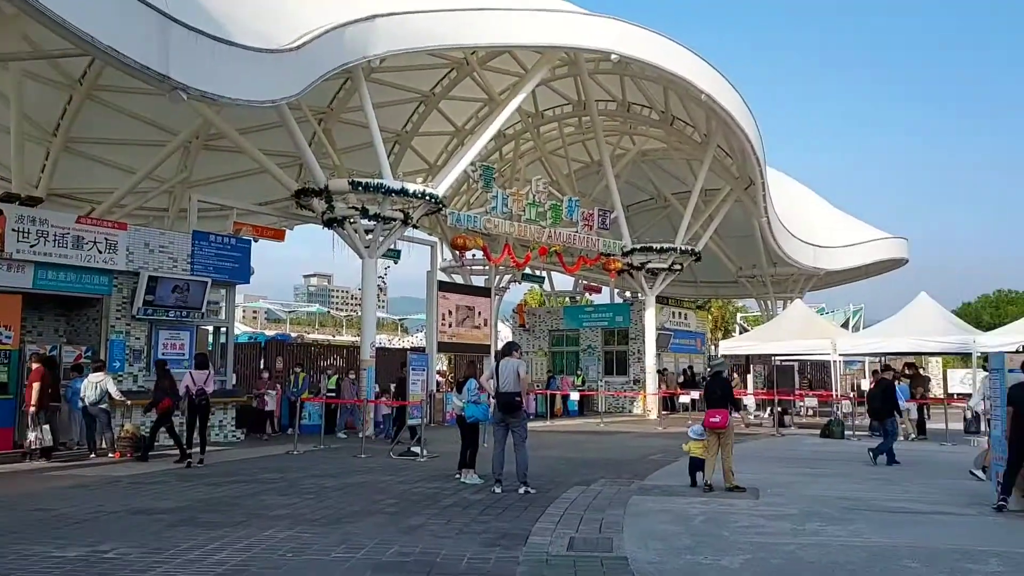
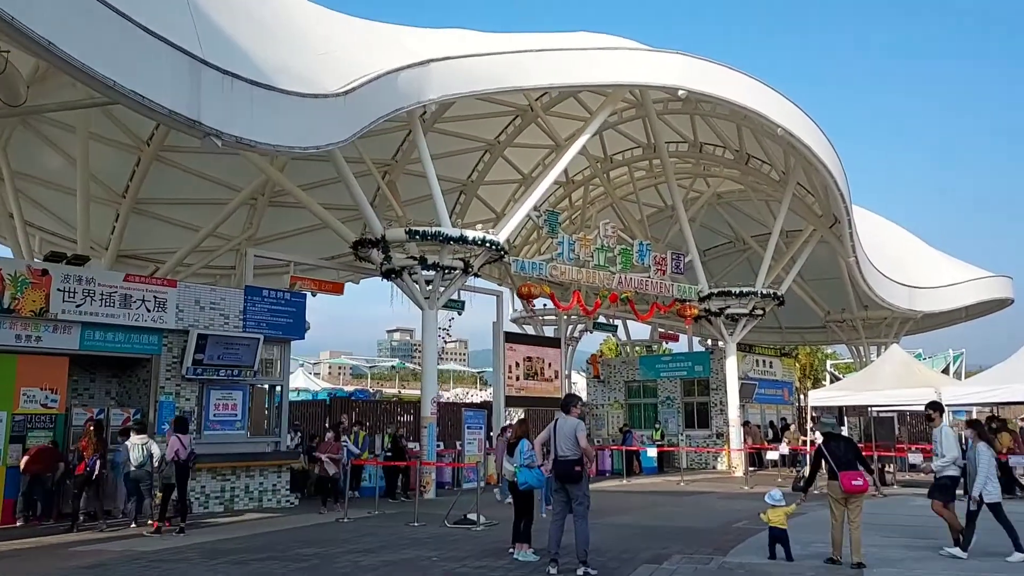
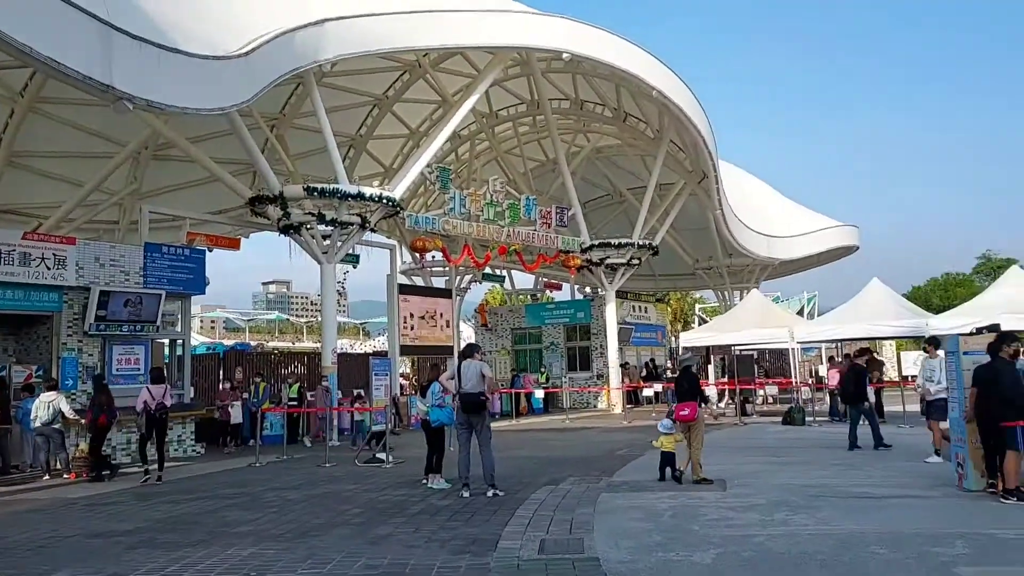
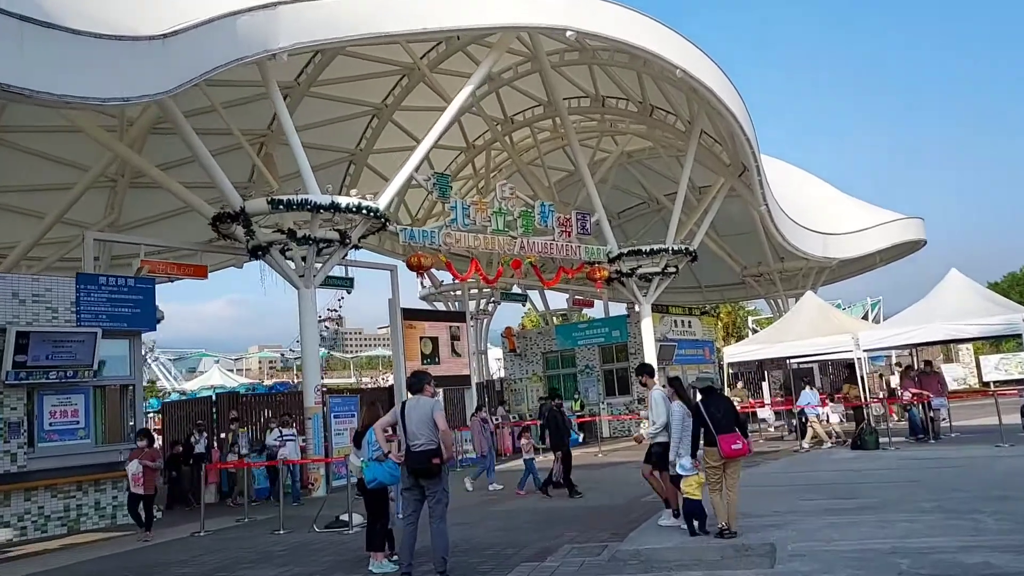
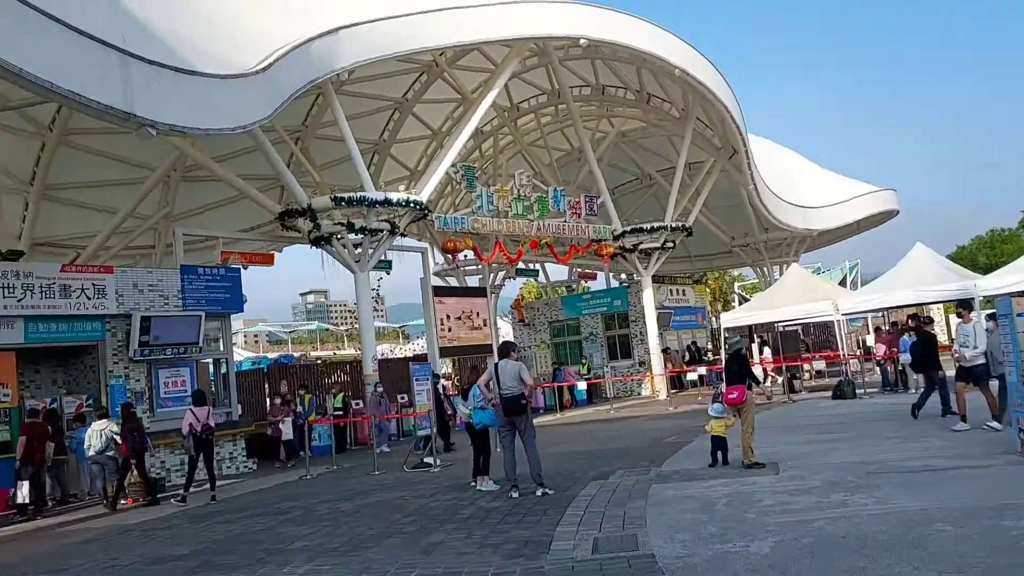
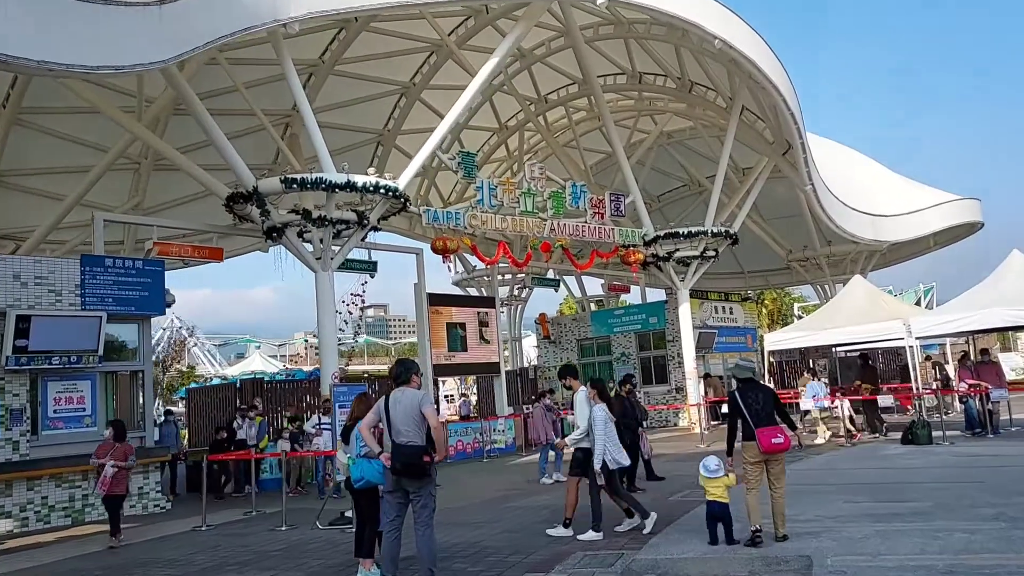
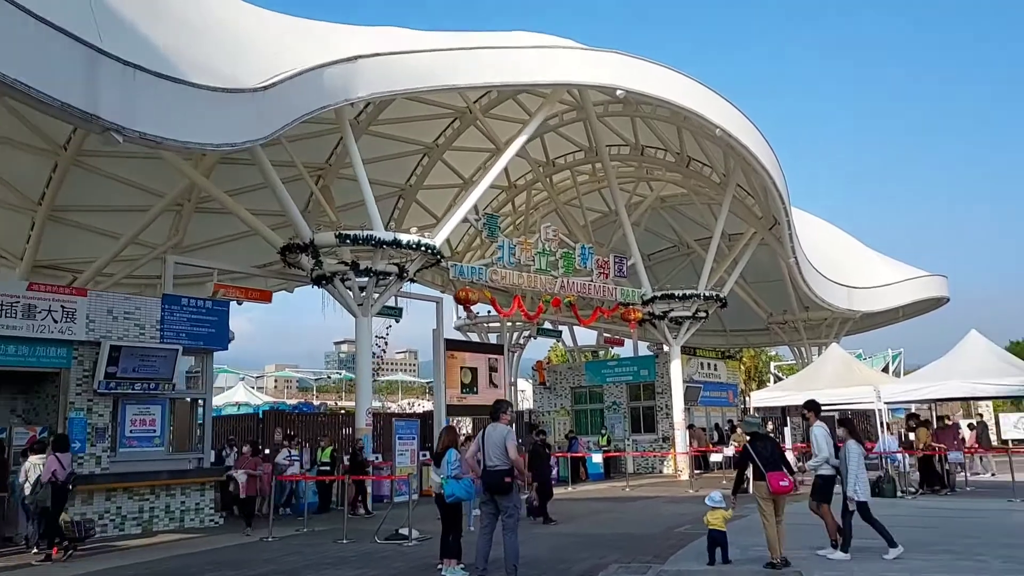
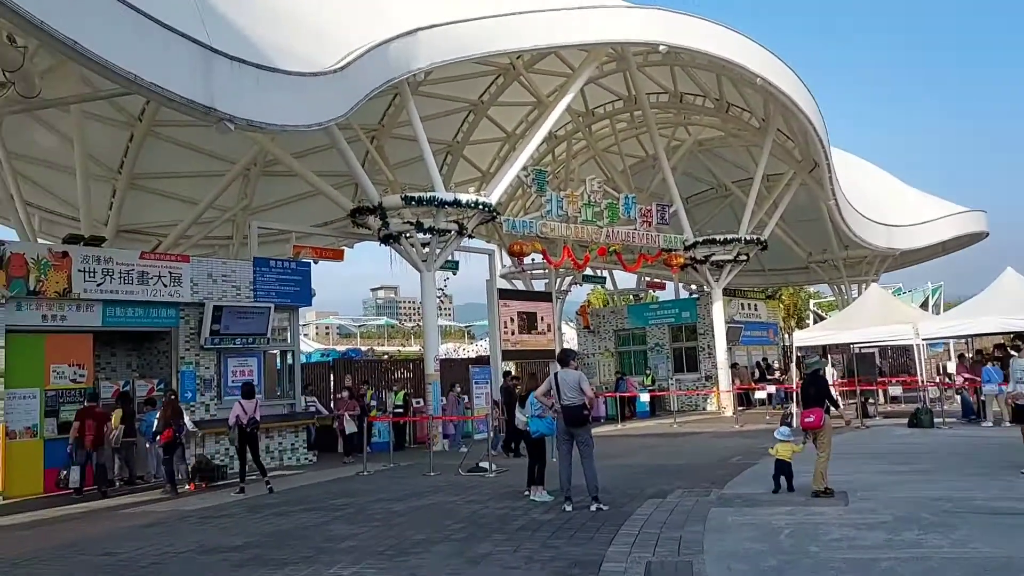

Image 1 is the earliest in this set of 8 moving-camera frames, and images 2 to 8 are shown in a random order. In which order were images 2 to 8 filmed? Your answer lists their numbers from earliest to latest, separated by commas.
3, 5, 8, 2, 7, 4, 6
